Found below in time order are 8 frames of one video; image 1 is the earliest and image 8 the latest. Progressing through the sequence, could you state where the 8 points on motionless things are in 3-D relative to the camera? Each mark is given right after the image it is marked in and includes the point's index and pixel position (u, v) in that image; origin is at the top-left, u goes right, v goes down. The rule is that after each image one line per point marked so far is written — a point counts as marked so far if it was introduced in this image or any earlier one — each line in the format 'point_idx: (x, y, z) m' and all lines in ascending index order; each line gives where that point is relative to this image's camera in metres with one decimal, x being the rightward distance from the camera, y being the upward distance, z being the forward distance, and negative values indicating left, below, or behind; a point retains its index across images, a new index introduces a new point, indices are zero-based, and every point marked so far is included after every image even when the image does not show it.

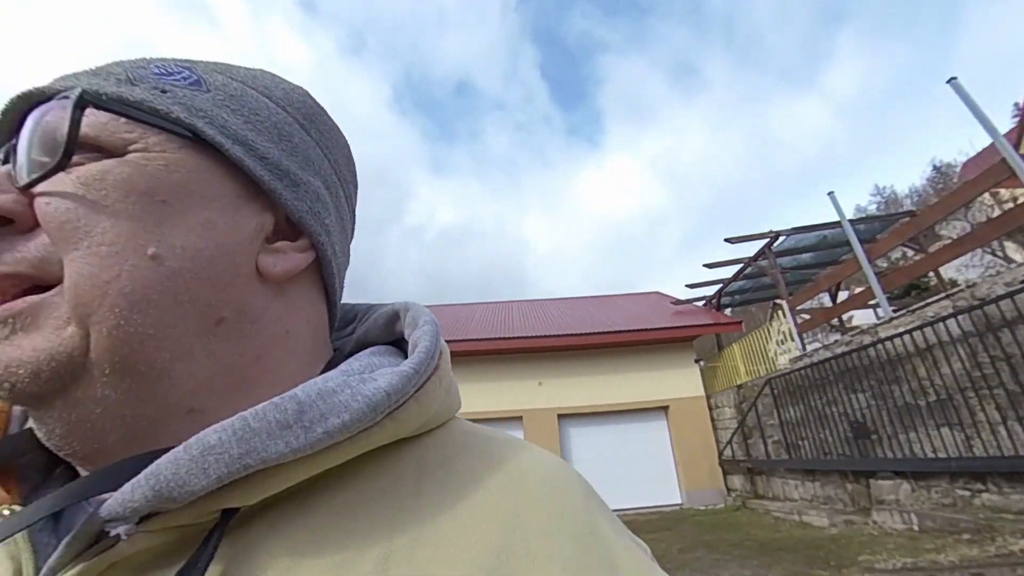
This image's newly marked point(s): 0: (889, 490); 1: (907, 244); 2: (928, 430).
0: (+3.6, -1.9, +4.5) m
1: (+5.2, +0.6, +6.3) m
2: (+3.8, -1.3, +4.3) m
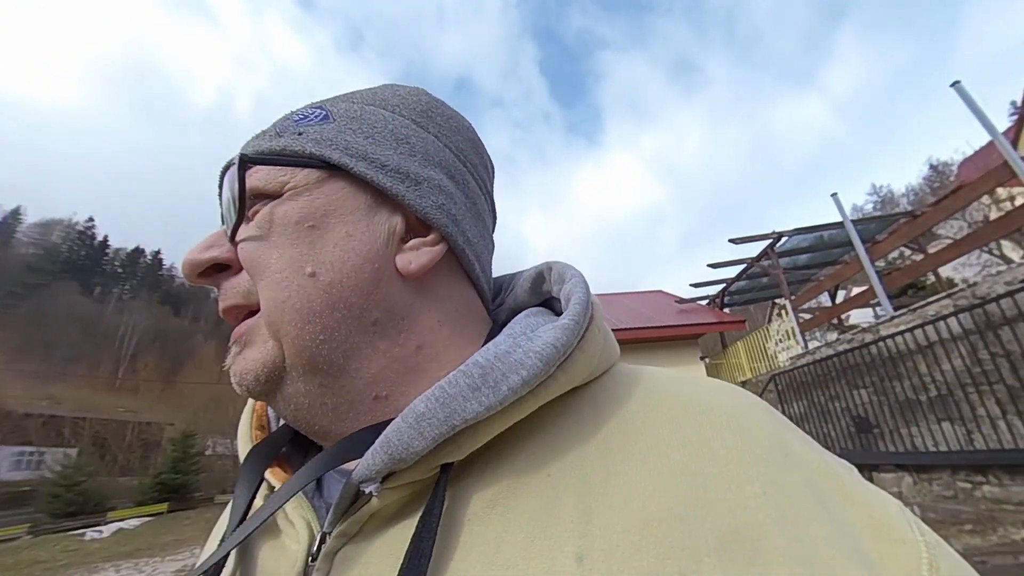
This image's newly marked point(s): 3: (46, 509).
0: (+3.7, -1.9, +4.7) m
1: (+5.3, +0.6, +6.4) m
2: (+3.9, -1.3, +4.4) m
3: (-13.1, -6.2, +13.4) m
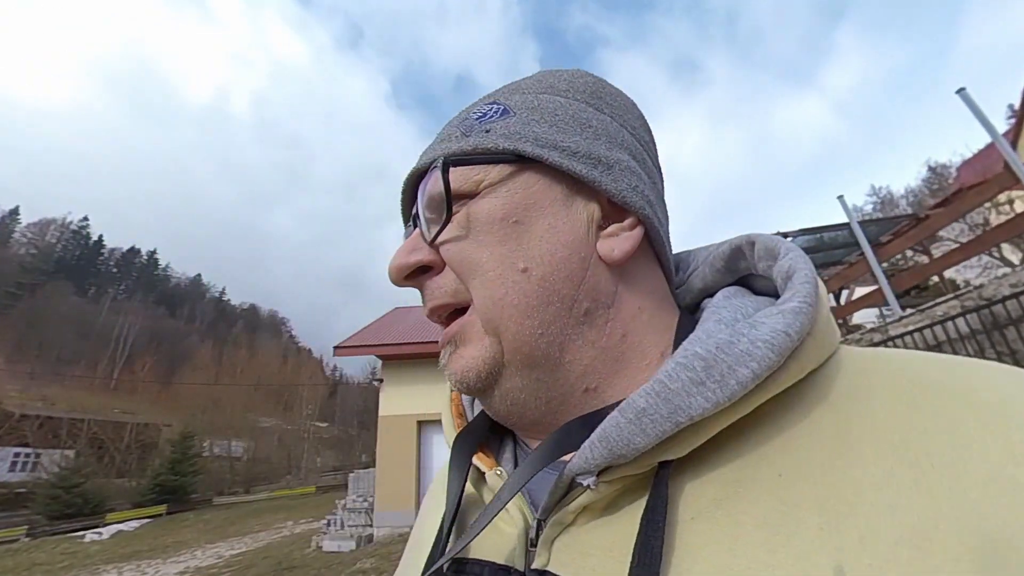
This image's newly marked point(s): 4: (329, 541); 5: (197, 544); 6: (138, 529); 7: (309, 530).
0: (+3.9, -1.9, +4.7) m
1: (+5.4, +0.6, +6.4) m
2: (+4.0, -1.3, +4.5) m
3: (-13.0, -6.2, +13.2) m
4: (-2.6, -3.6, +6.8) m
5: (-7.3, -6.0, +11.1) m
6: (-10.4, -6.7, +13.2) m
7: (-4.4, -5.3, +10.3) m
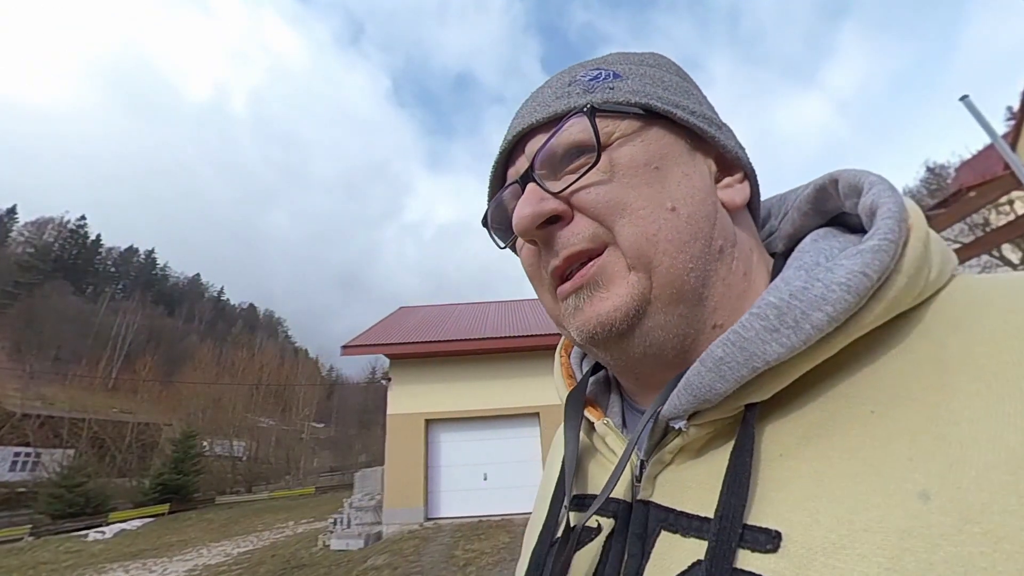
0: (+4.0, -1.9, +4.8) m
1: (+5.6, +0.6, +6.5) m
2: (+4.2, -1.3, +4.6) m
3: (-12.9, -6.2, +13.2) m
4: (-2.5, -3.6, +6.8) m
5: (-7.2, -6.0, +11.1) m
6: (-10.3, -6.7, +13.2) m
7: (-4.3, -5.2, +10.3) m
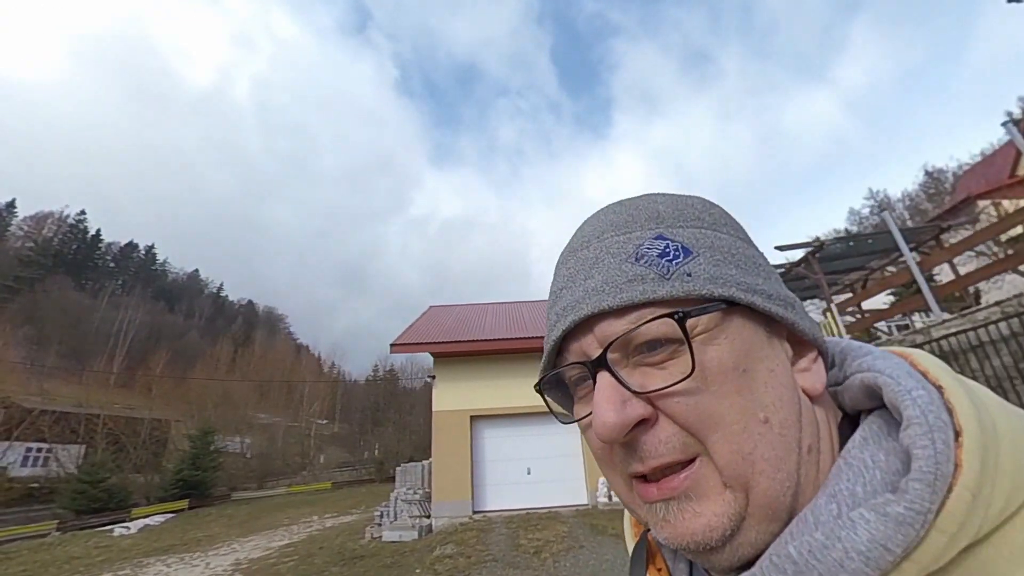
0: (+4.7, -2.0, +5.1) m
1: (+6.3, +0.5, +6.9) m
2: (+4.9, -1.3, +4.9) m
3: (-12.4, -6.1, +13.3) m
4: (-1.8, -3.6, +7.1) m
5: (-6.6, -5.9, +11.3) m
6: (-9.7, -6.6, +13.3) m
7: (-3.7, -5.2, +10.5) m
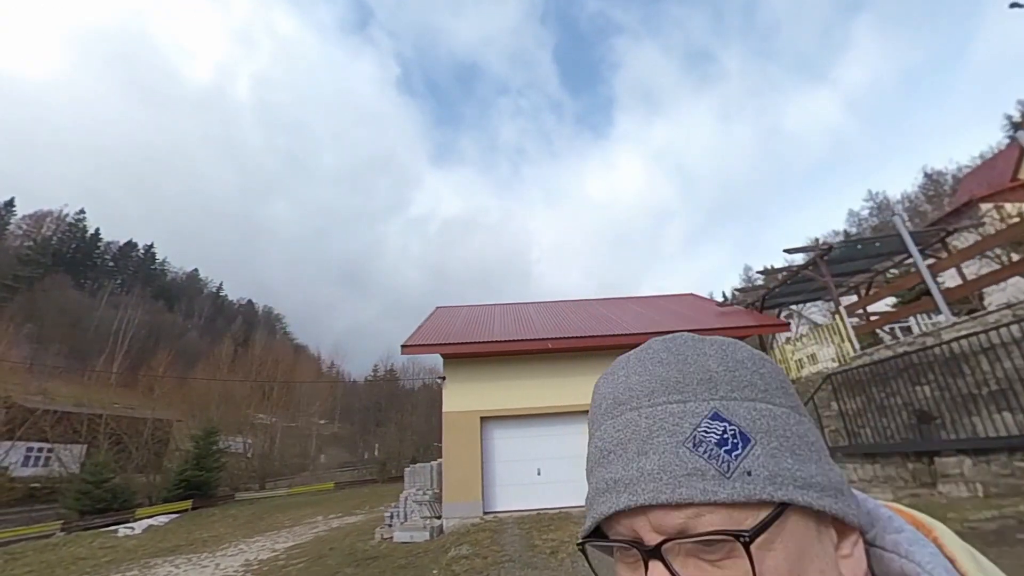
0: (+4.9, -2.0, +5.2) m
1: (+6.5, +0.5, +6.9) m
2: (+5.1, -1.4, +4.9) m
3: (-12.2, -6.1, +13.3) m
4: (-1.7, -3.6, +7.1) m
5: (-6.5, -5.9, +11.3) m
6: (-9.6, -6.6, +13.3) m
7: (-3.5, -5.2, +10.5) m
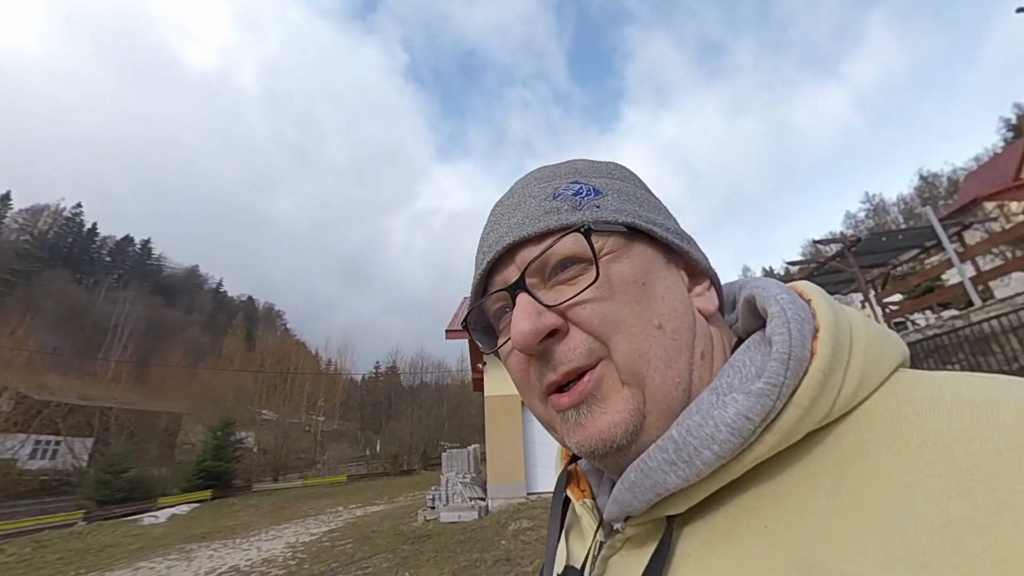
0: (+5.6, -1.8, +5.4) m
1: (+7.2, +0.6, +7.3) m
2: (+5.9, -1.2, +5.2) m
3: (-11.7, -5.8, +13.2) m
4: (-1.0, -3.4, +7.2) m
5: (-5.9, -5.7, +11.3) m
6: (-9.1, -6.3, +13.3) m
7: (-2.9, -5.0, +10.6) m
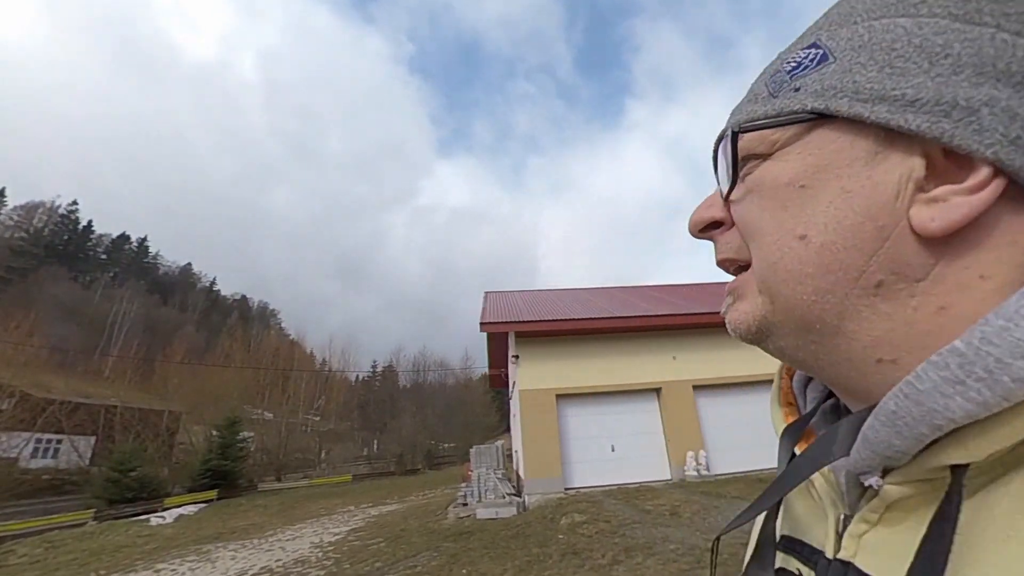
0: (+6.3, -1.7, +5.4) m
1: (+7.8, +0.7, +7.2) m
2: (+6.5, -1.1, +5.2) m
3: (-11.2, -5.6, +12.9) m
4: (-0.4, -3.3, +7.1) m
5: (-5.4, -5.6, +11.1) m
6: (-8.6, -6.2, +13.0) m
7: (-2.4, -4.9, +10.5) m
